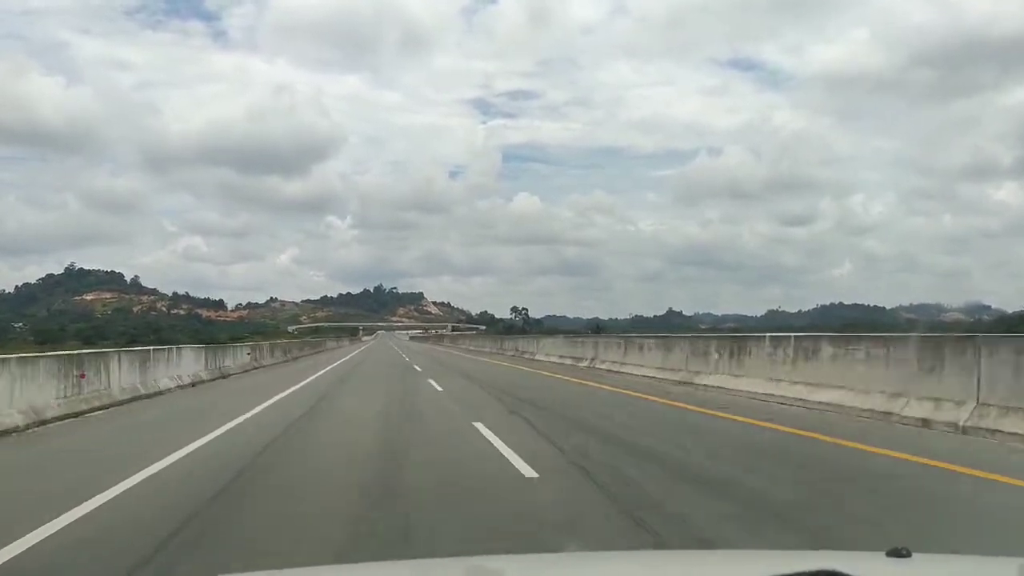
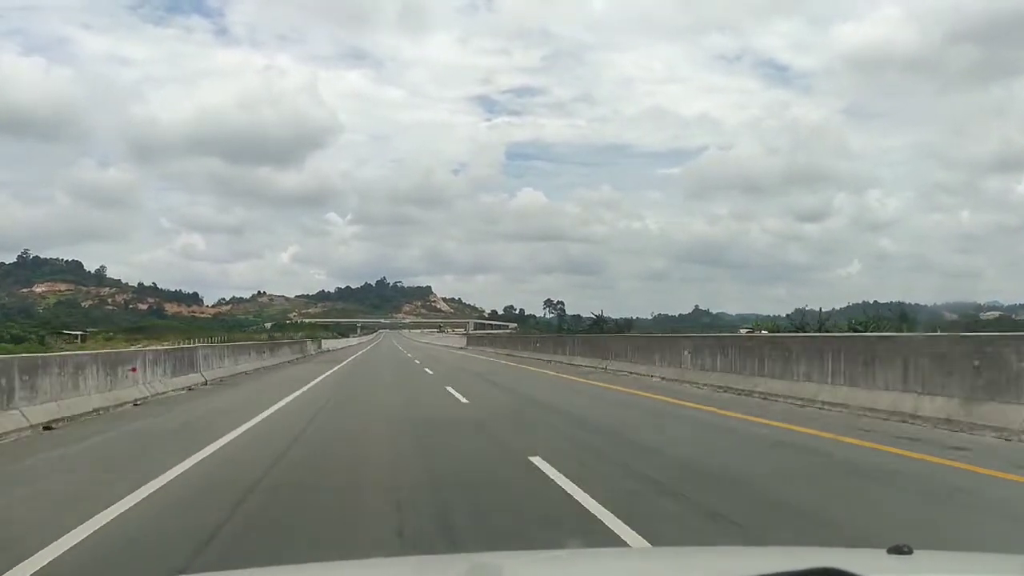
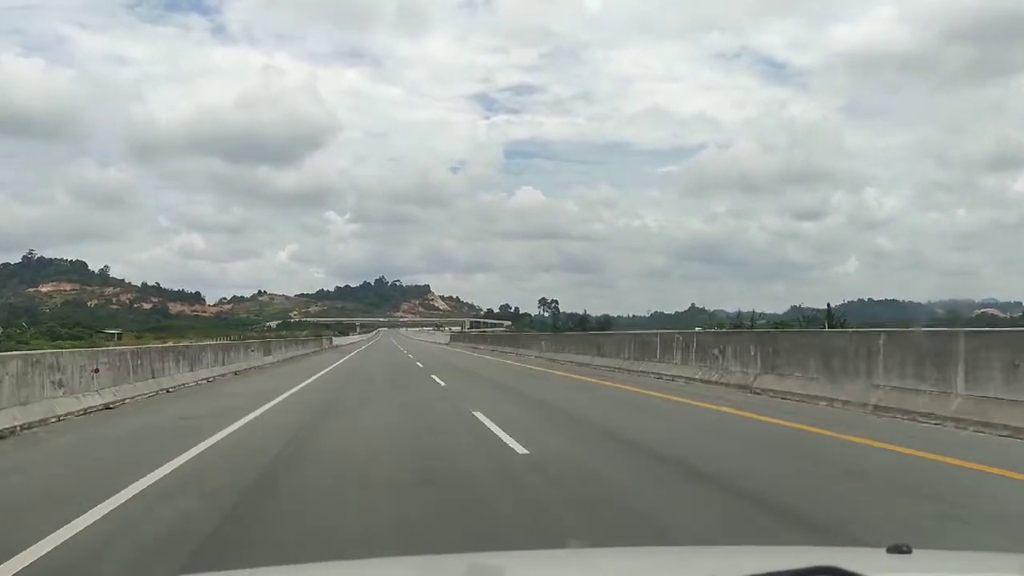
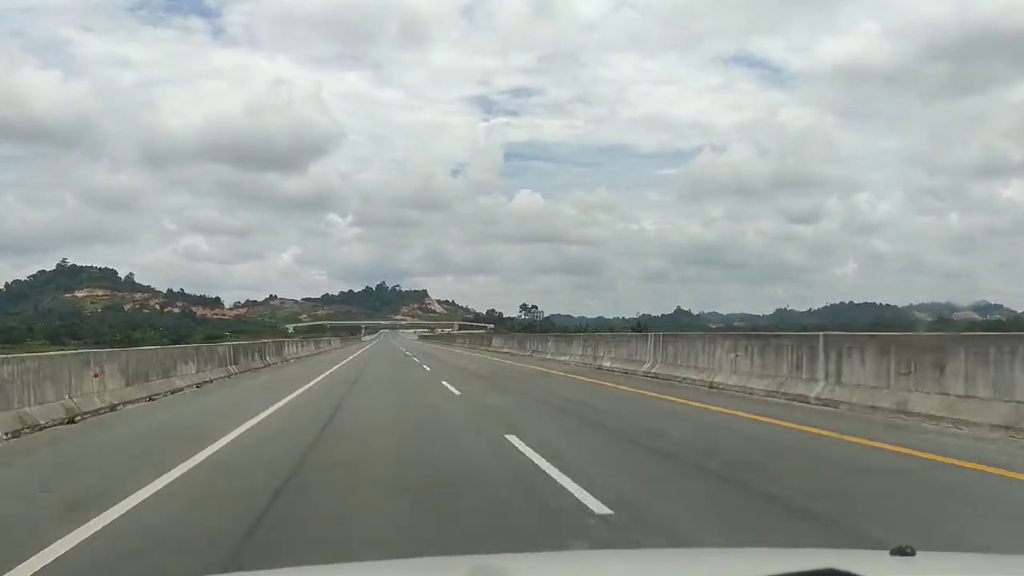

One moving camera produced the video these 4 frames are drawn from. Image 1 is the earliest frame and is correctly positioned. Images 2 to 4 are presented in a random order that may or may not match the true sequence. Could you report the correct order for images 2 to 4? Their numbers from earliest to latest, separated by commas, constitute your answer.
4, 3, 2
